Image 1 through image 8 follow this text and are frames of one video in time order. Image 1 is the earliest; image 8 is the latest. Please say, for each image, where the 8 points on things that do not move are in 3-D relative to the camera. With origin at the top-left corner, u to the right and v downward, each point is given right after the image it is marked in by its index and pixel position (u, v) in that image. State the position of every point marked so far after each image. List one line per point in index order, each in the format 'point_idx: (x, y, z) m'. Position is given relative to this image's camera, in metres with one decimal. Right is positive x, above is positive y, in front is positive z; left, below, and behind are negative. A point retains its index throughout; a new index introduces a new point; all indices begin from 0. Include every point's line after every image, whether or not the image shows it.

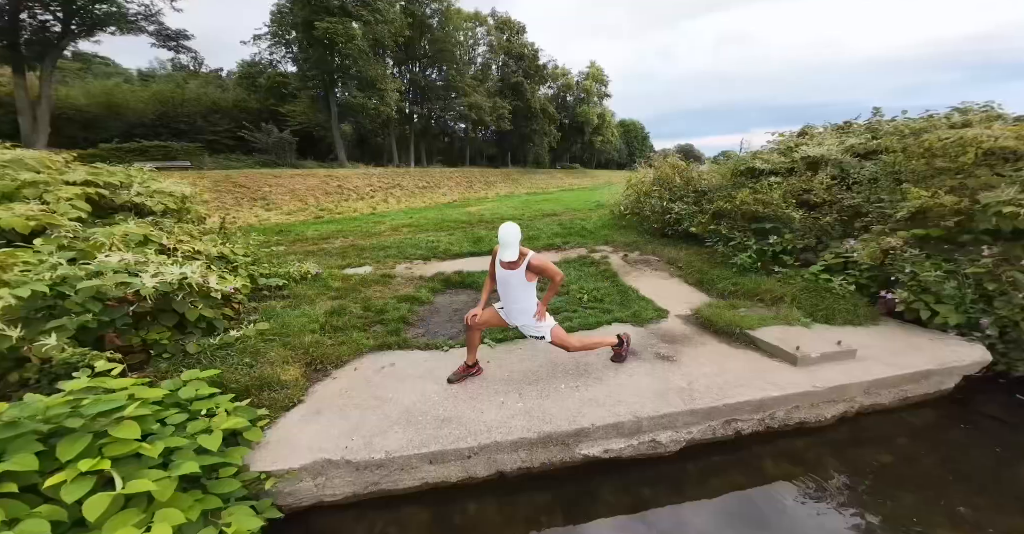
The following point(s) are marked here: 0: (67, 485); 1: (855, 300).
0: (-1.4, -0.8, +1.4) m
1: (+2.9, -0.3, +3.4) m
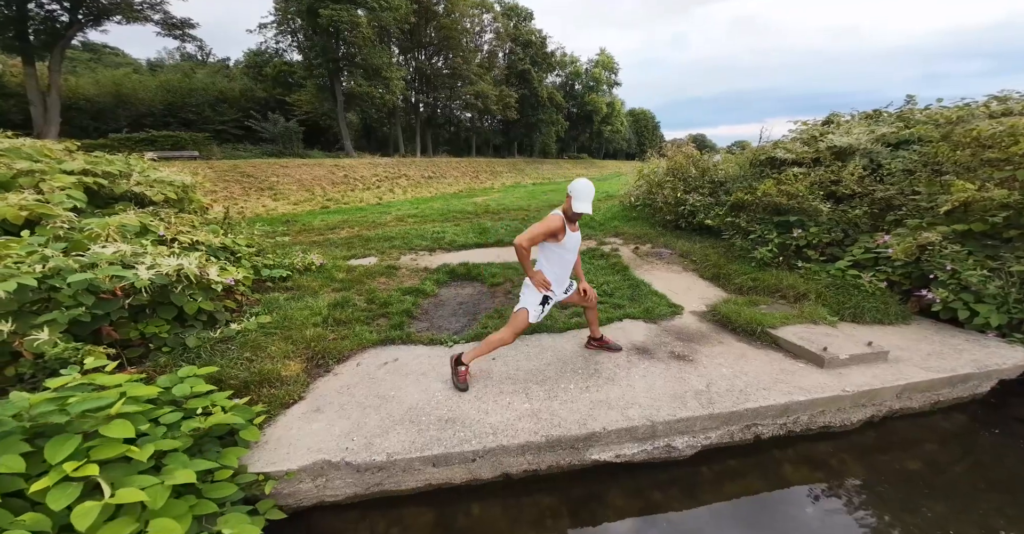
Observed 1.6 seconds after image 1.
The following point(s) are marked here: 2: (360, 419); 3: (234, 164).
0: (-1.4, -0.7, +1.3) m
1: (+2.9, -0.2, +3.2) m
2: (-0.8, -0.8, +2.2) m
3: (-8.3, +3.1, +12.1) m
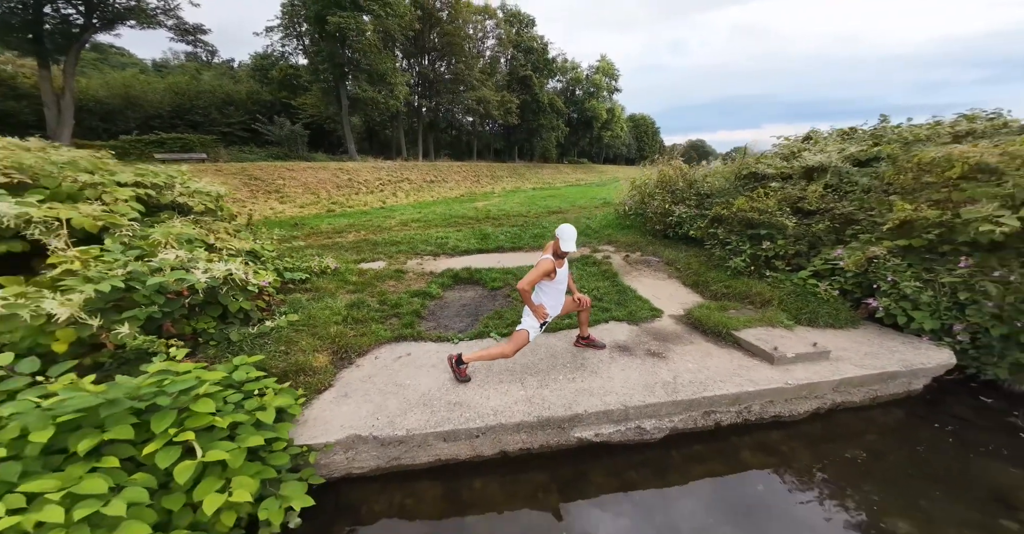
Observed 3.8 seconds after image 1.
0: (-1.4, -0.8, +1.7) m
1: (+2.9, -0.3, +3.7) m
2: (-0.8, -0.9, +2.7) m
3: (-8.3, +3.1, +12.6) m
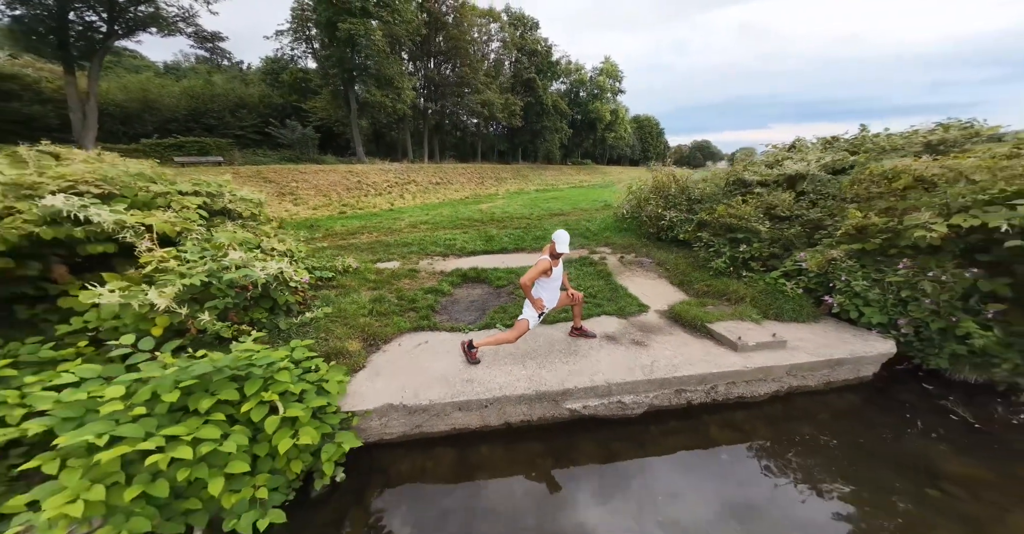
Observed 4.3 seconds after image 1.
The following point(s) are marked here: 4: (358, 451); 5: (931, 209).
0: (-1.4, -0.8, +2.2) m
1: (+2.9, -0.3, +4.2) m
2: (-0.8, -0.9, +3.2) m
3: (-8.2, +3.1, +13.2) m
4: (-1.1, -1.4, +2.9) m
5: (+3.7, +0.5, +3.7) m
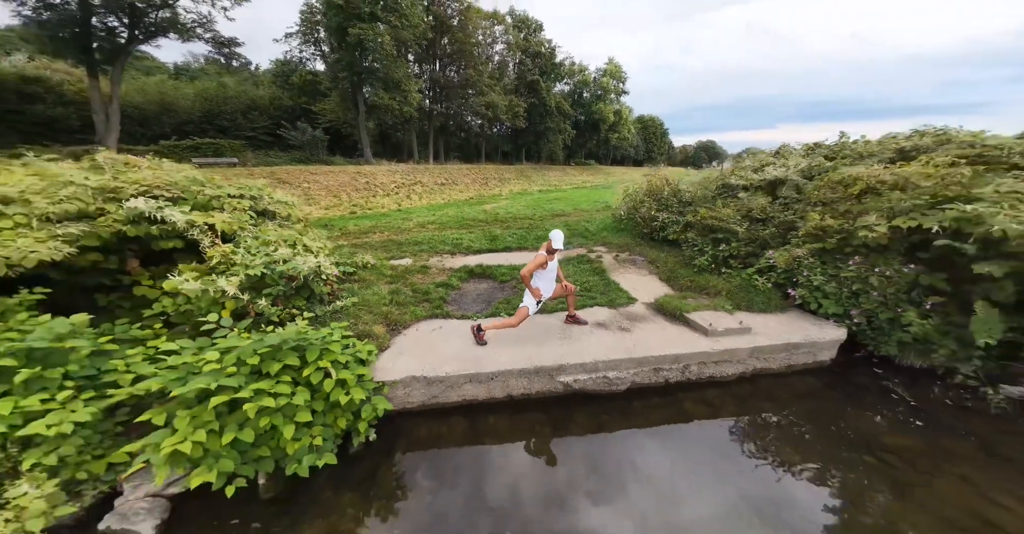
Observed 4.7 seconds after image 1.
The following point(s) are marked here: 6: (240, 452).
0: (-1.4, -0.7, +2.8) m
1: (+3.0, -0.3, +4.7) m
2: (-0.8, -0.8, +3.8) m
3: (-8.1, +3.2, +13.8) m
4: (-1.1, -1.3, +3.5) m
5: (+3.8, +0.6, +4.2) m
6: (-1.7, -1.2, +2.6) m
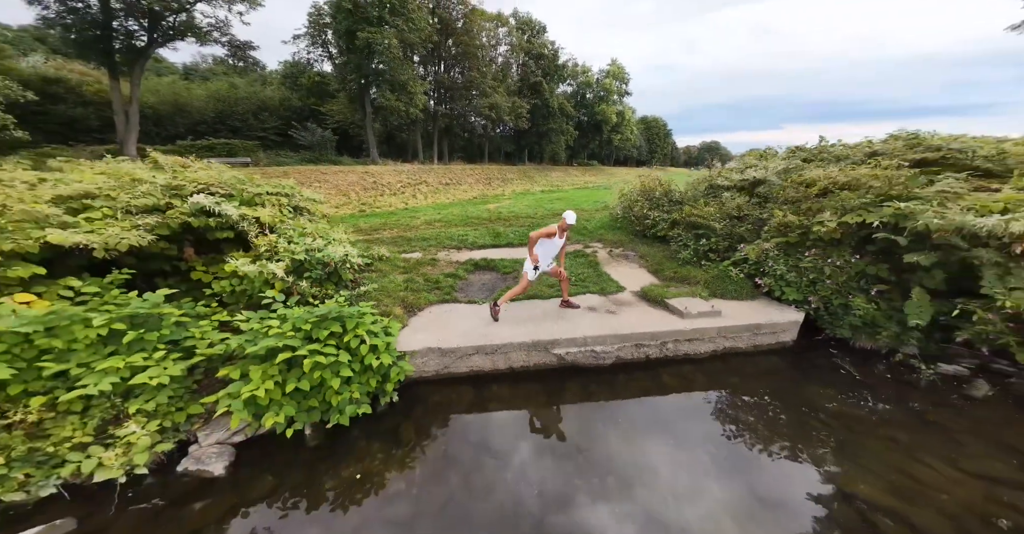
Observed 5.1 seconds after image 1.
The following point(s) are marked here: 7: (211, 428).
0: (-1.4, -0.6, +3.4) m
1: (+3.0, -0.2, +5.3) m
2: (-0.8, -0.7, +4.4) m
3: (-8.0, +3.4, +14.4) m
4: (-1.1, -1.2, +4.1) m
5: (+3.8, +0.7, +4.8) m
6: (-1.7, -1.1, +3.2) m
7: (-2.4, -1.3, +3.3) m
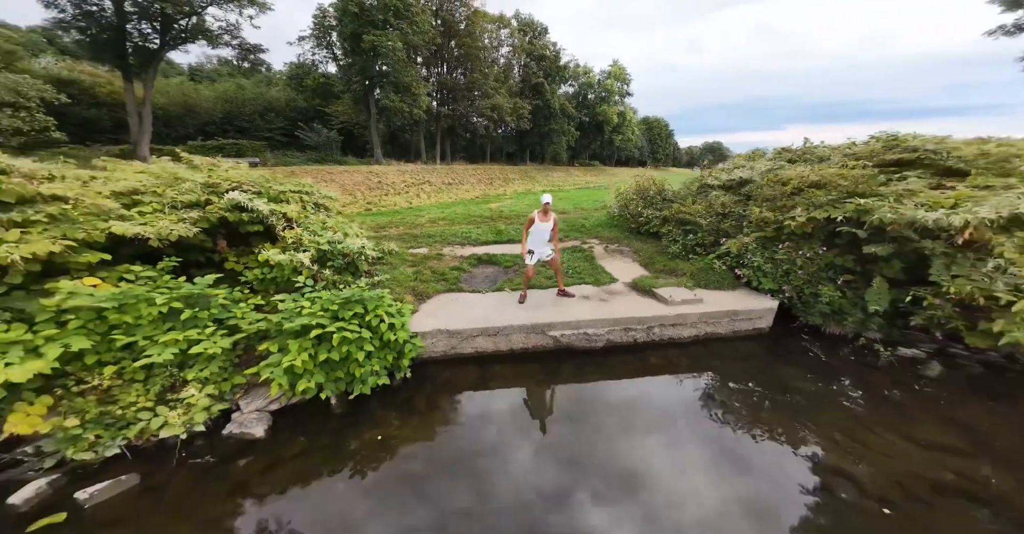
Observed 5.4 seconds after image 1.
0: (-1.4, -0.5, +3.9) m
1: (+3.0, -0.1, +5.8) m
2: (-0.8, -0.6, +4.9) m
3: (-7.9, +3.5, +14.9) m
4: (-1.1, -1.1, +4.6) m
5: (+3.8, +0.8, +5.3) m
6: (-1.7, -1.0, +3.7) m
7: (-2.4, -1.2, +3.7) m
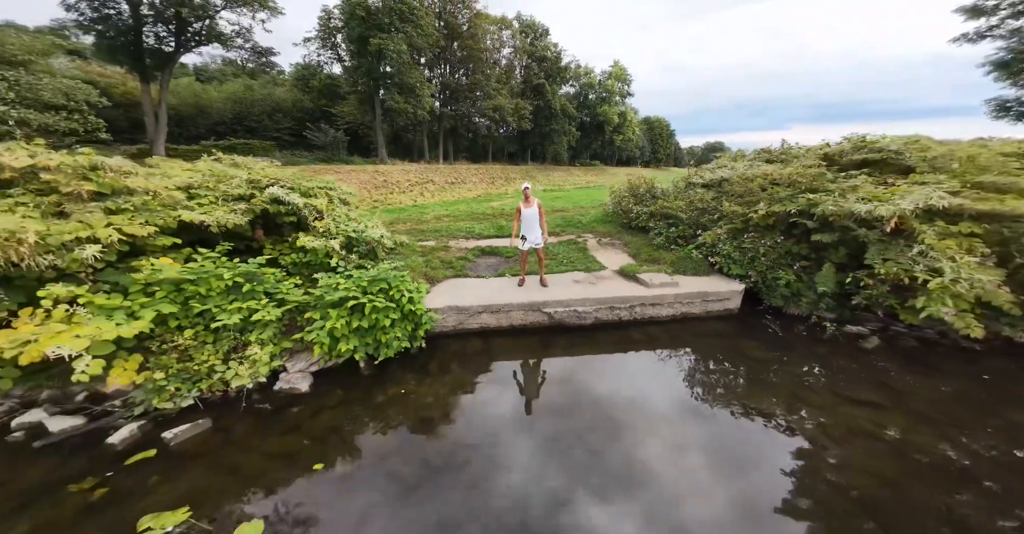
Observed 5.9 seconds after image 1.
0: (-1.4, -0.3, +4.6) m
1: (+3.0, +0.1, +6.5) m
2: (-0.8, -0.4, +5.6) m
3: (-7.9, +3.8, +15.7) m
4: (-1.1, -0.9, +5.3) m
5: (+3.8, +0.9, +6.0) m
6: (-1.7, -0.8, +4.4) m
7: (-2.4, -1.0, +4.5) m
